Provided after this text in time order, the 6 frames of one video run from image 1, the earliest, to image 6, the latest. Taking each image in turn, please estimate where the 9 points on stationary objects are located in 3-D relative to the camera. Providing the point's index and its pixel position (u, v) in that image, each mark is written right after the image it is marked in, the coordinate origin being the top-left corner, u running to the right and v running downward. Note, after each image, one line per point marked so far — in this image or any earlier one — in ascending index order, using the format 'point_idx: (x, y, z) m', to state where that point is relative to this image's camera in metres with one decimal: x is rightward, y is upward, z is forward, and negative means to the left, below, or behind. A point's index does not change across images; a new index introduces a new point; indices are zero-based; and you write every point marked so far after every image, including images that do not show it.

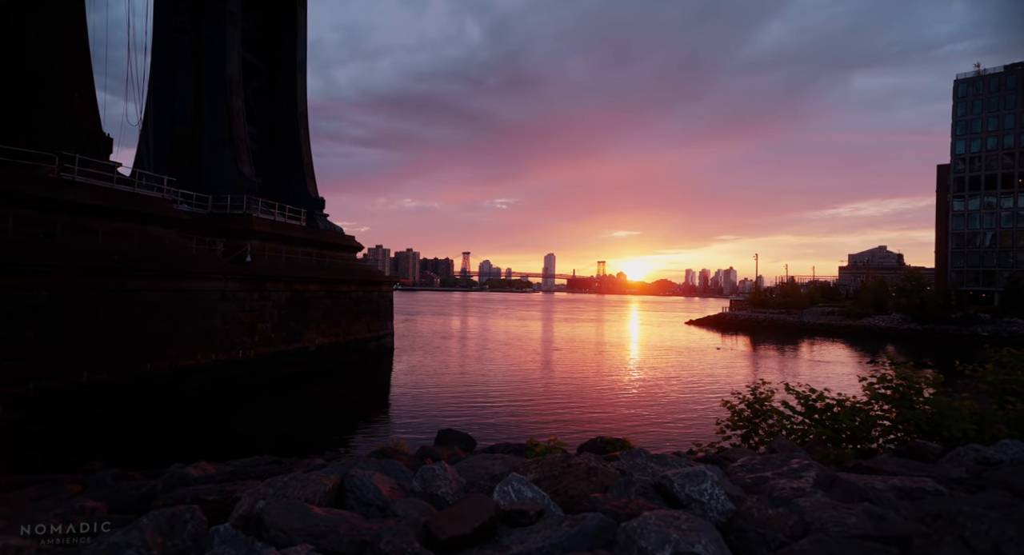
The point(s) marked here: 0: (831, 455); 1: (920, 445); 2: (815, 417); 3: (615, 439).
0: (+3.5, -2.0, +6.3) m
1: (+4.5, -1.8, +6.2) m
2: (+4.2, -1.9, +7.9) m
3: (+1.3, -2.0, +7.1) m
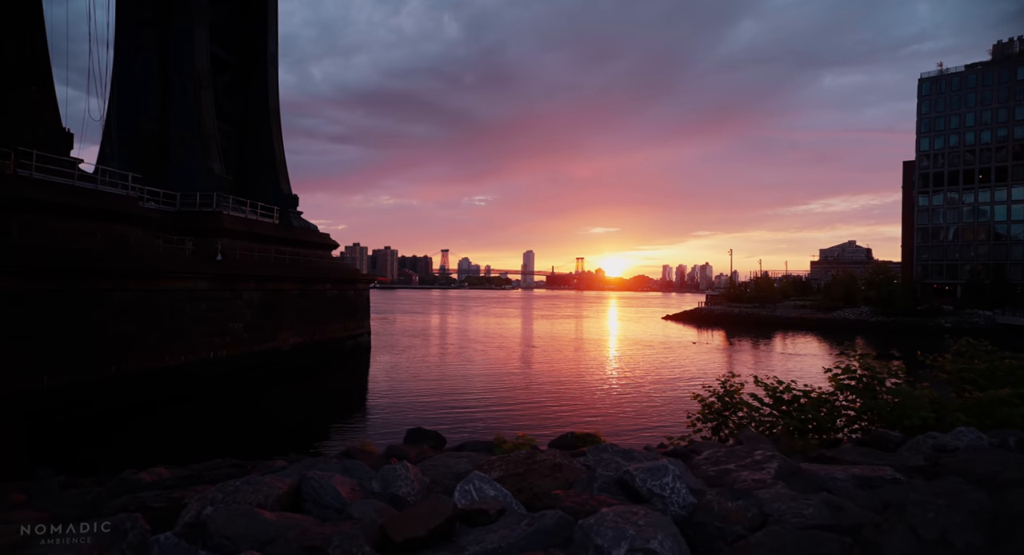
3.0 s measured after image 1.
0: (+3.2, -1.9, +6.4) m
1: (+4.1, -1.7, +6.3) m
2: (+3.8, -1.8, +7.9) m
3: (+0.9, -1.9, +7.1) m
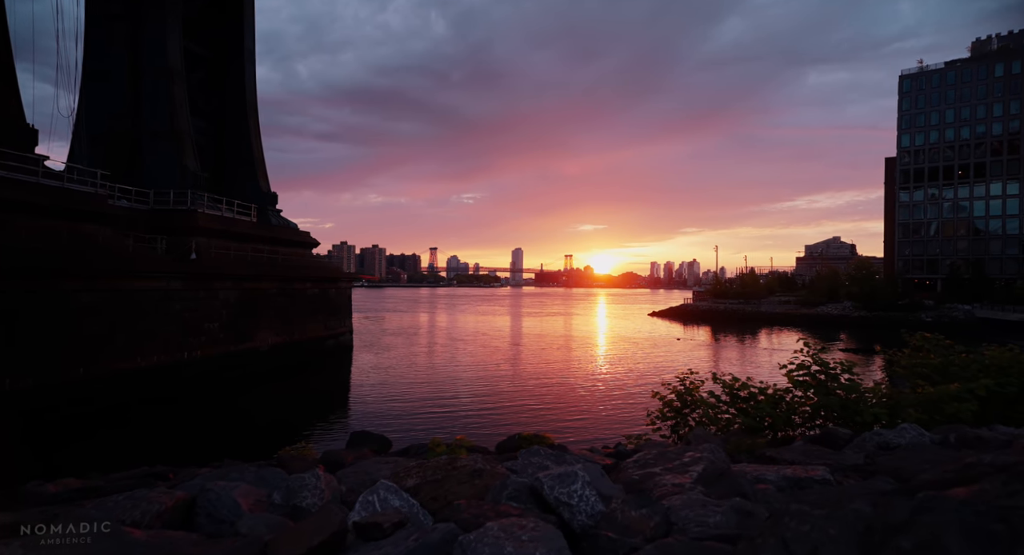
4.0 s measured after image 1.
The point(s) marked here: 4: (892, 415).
0: (+2.5, -1.8, +6.2) m
1: (+3.5, -1.7, +6.2) m
2: (+3.1, -1.8, +7.8) m
3: (+0.3, -1.9, +6.9) m
4: (+4.6, -1.7, +6.9) m
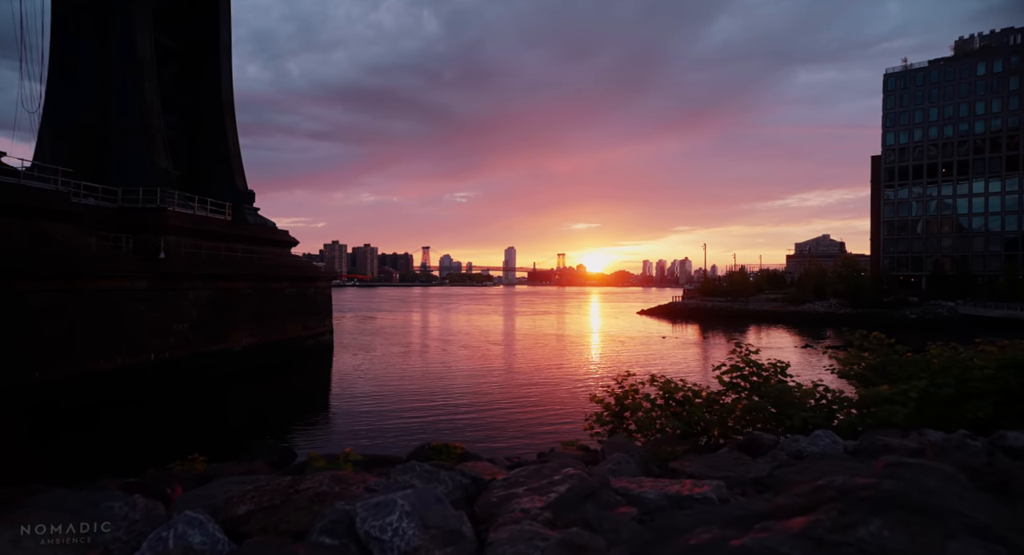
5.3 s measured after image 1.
0: (+1.5, -1.8, +5.8) m
1: (+2.5, -1.6, +5.8) m
2: (+2.1, -1.7, +7.4) m
3: (-0.8, -1.9, +6.4) m
4: (+3.6, -1.6, +6.5) m
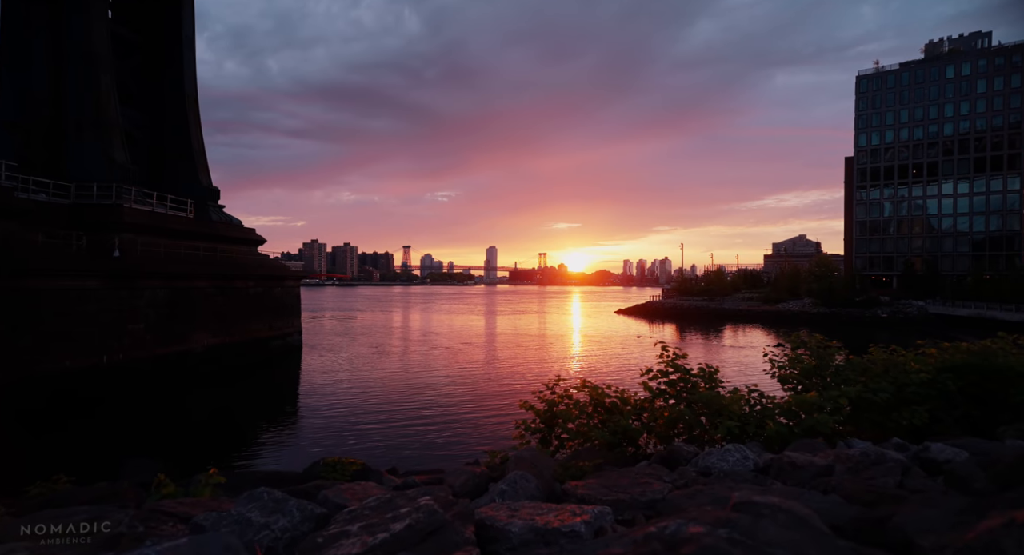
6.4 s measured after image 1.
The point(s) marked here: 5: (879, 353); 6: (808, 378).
0: (+0.5, -1.8, +5.3) m
1: (+1.5, -1.6, +5.4) m
2: (+1.0, -1.7, +6.9) m
3: (-1.7, -1.8, +5.8) m
4: (+2.6, -1.6, +6.1) m
5: (+4.3, -0.9, +6.6) m
6: (+3.4, -1.2, +6.5) m
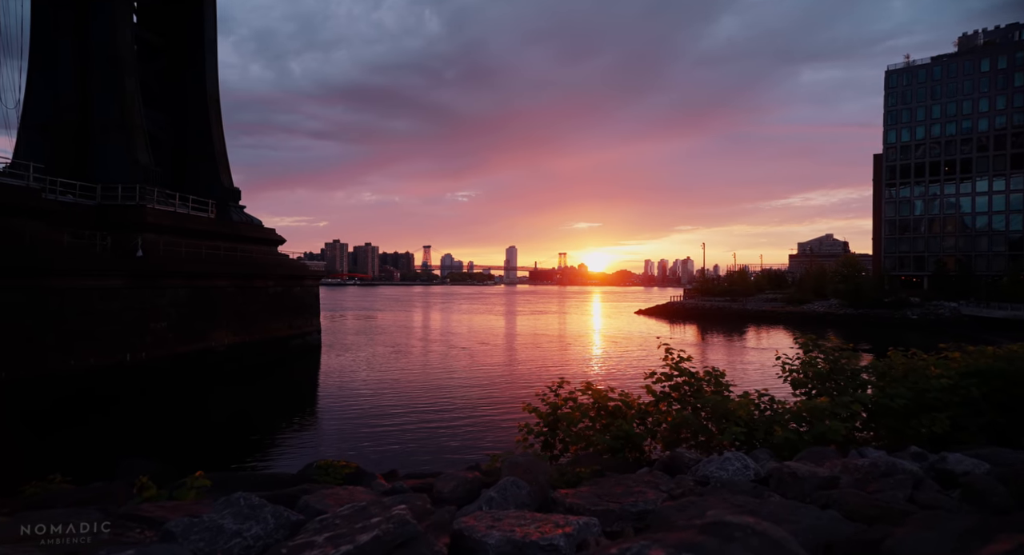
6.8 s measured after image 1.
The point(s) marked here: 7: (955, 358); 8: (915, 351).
0: (+0.5, -1.8, +5.1) m
1: (+1.5, -1.6, +5.1) m
2: (+1.0, -1.7, +6.7) m
3: (-1.8, -1.8, +5.7) m
4: (+2.6, -1.6, +5.8) m
5: (+4.3, -0.9, +6.3) m
6: (+3.4, -1.2, +6.3) m
7: (+4.8, -0.9, +6.2) m
8: (+4.7, -0.9, +6.7) m
